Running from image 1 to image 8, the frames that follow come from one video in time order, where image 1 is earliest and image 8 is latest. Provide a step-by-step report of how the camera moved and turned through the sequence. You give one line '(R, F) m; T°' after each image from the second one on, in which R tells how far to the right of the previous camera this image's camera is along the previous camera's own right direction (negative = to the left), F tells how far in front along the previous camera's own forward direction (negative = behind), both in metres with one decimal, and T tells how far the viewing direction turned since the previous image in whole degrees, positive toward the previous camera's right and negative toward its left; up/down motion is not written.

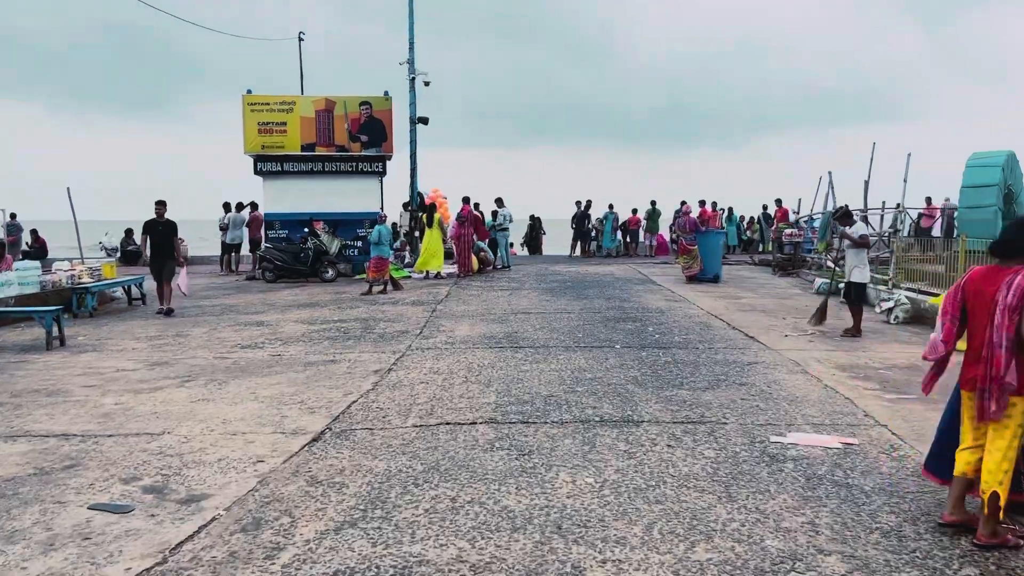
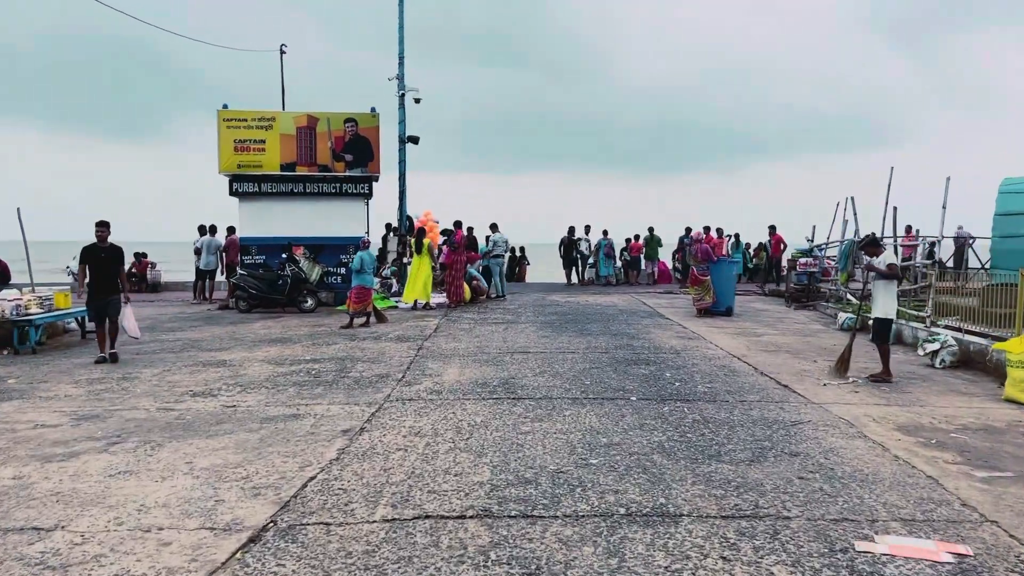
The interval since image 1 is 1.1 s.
(0.0, +1.0) m; 0°
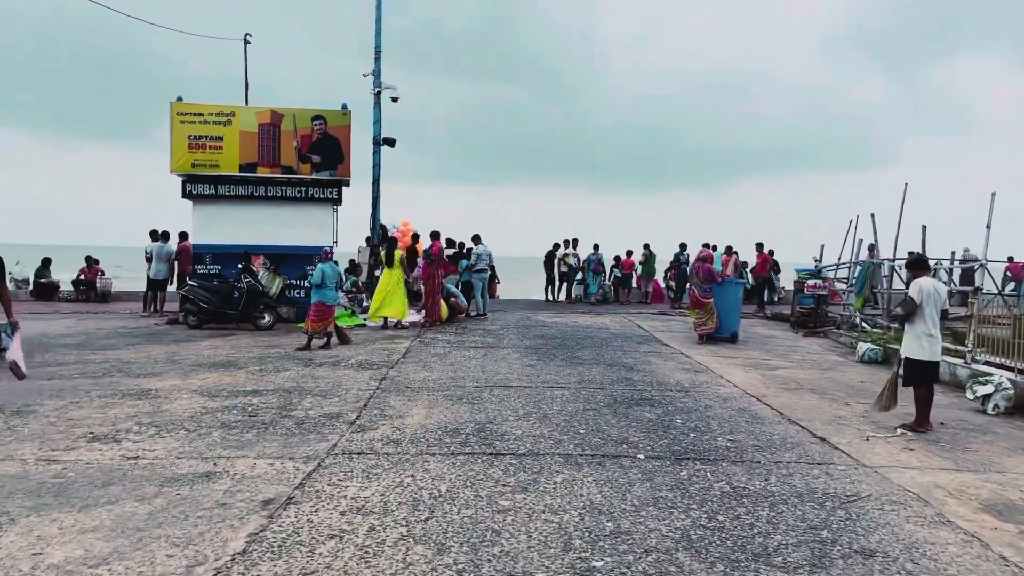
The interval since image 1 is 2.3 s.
(0.0, +1.2) m; +1°
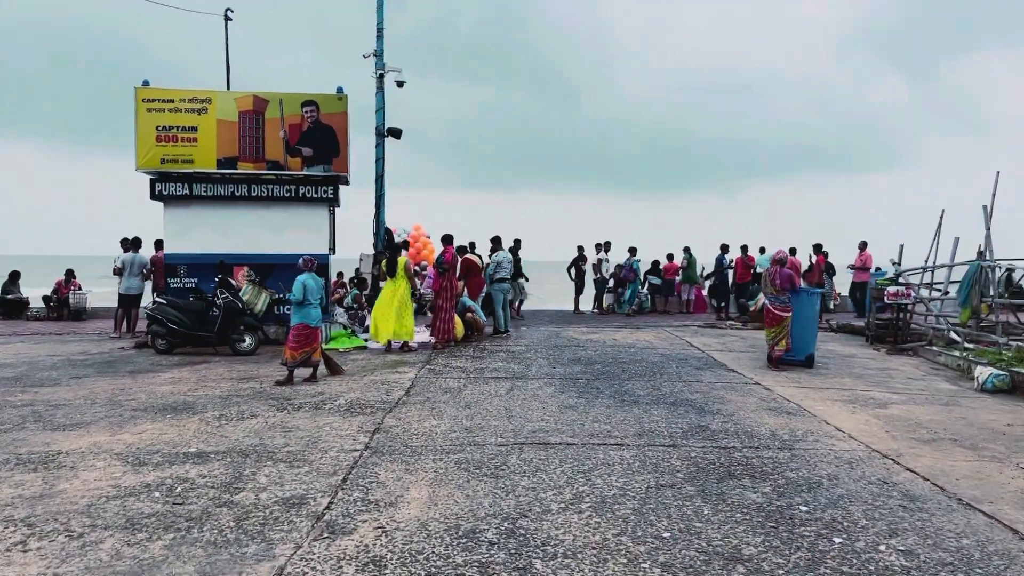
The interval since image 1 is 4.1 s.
(-0.1, +1.8) m; -1°
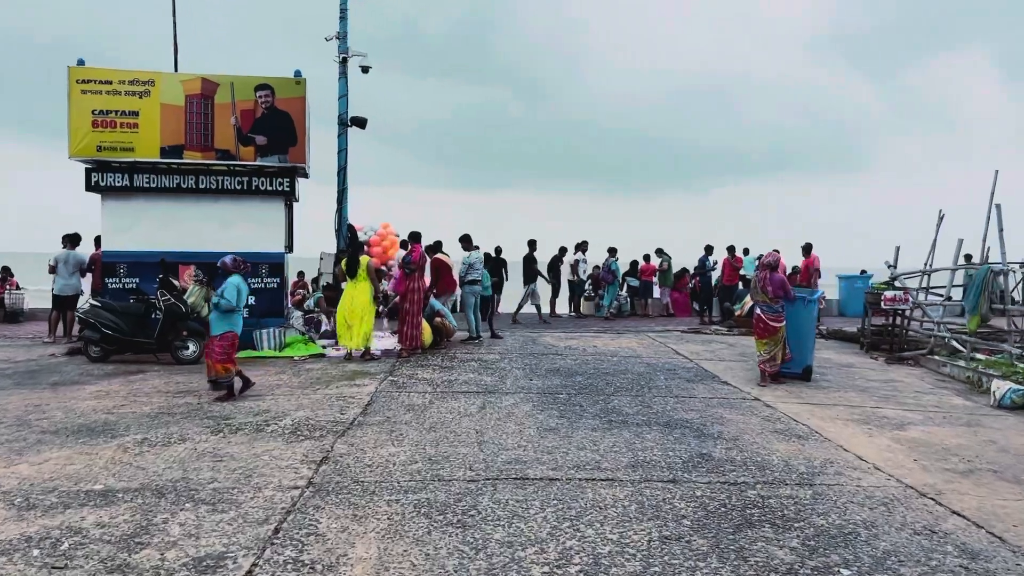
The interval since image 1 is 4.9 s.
(0.0, +0.8) m; +2°
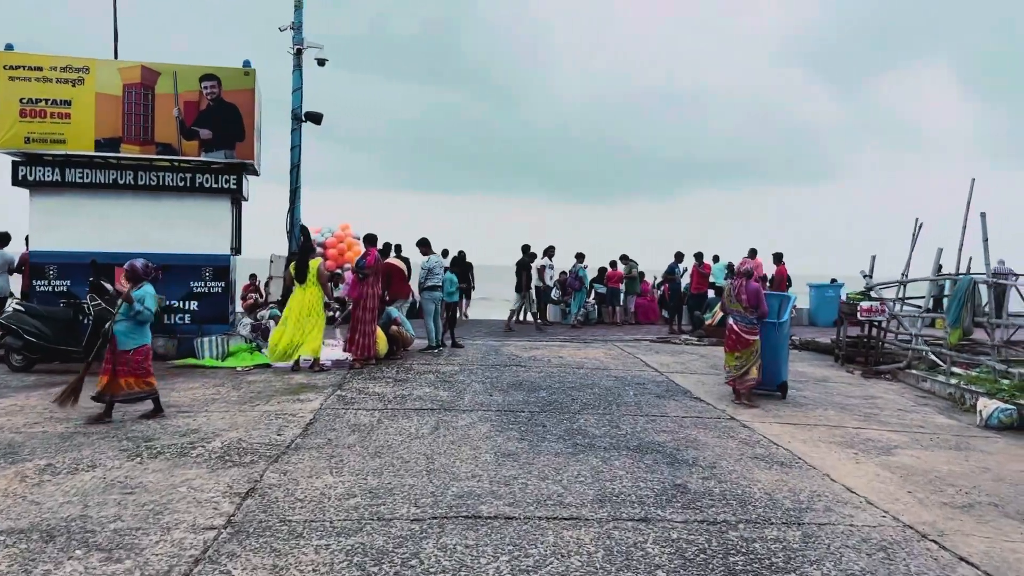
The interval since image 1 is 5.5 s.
(+0.1, +0.5) m; +2°
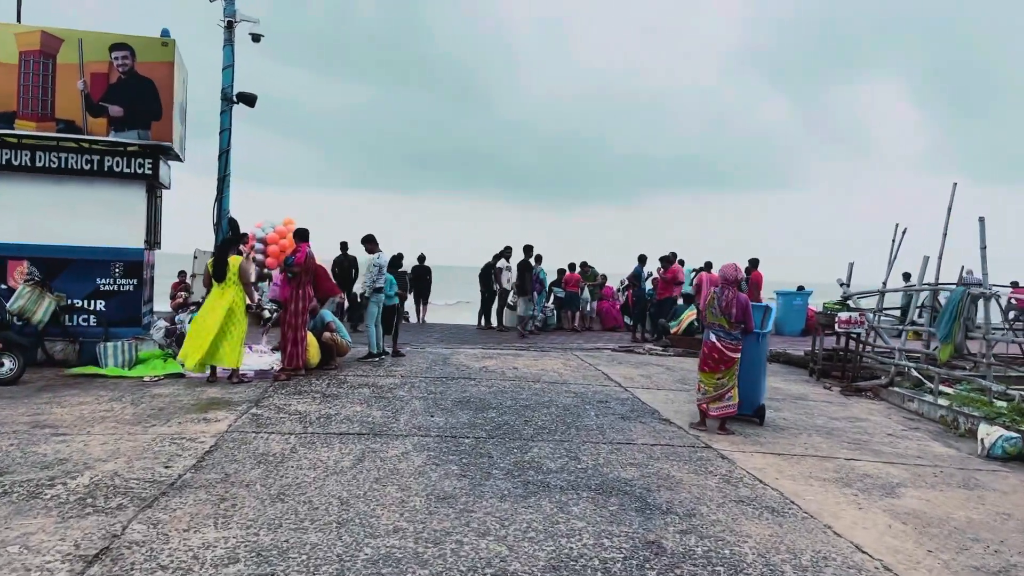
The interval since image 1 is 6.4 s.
(+0.1, +0.9) m; +3°
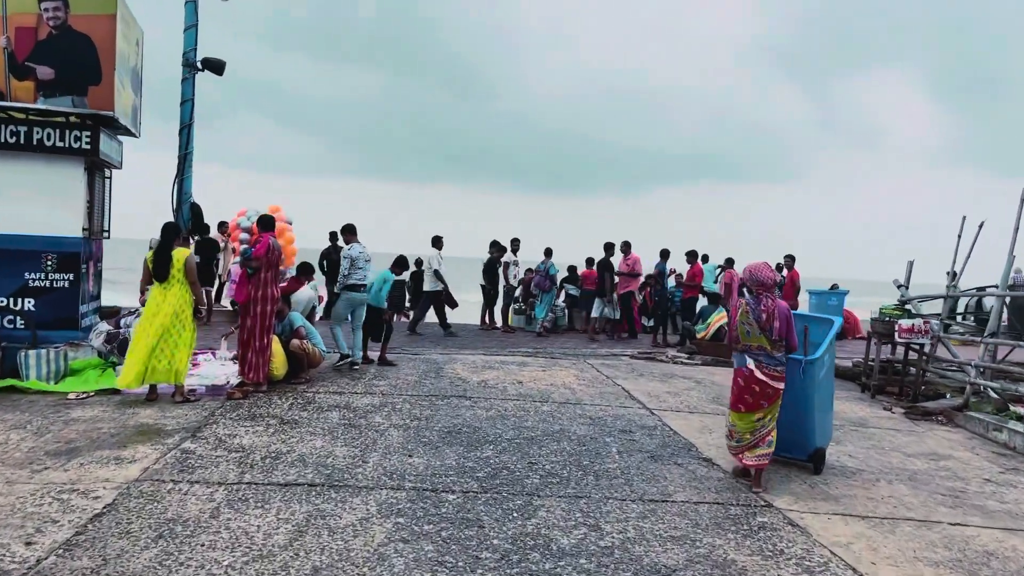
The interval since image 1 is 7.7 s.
(0.0, +1.3) m; -1°
